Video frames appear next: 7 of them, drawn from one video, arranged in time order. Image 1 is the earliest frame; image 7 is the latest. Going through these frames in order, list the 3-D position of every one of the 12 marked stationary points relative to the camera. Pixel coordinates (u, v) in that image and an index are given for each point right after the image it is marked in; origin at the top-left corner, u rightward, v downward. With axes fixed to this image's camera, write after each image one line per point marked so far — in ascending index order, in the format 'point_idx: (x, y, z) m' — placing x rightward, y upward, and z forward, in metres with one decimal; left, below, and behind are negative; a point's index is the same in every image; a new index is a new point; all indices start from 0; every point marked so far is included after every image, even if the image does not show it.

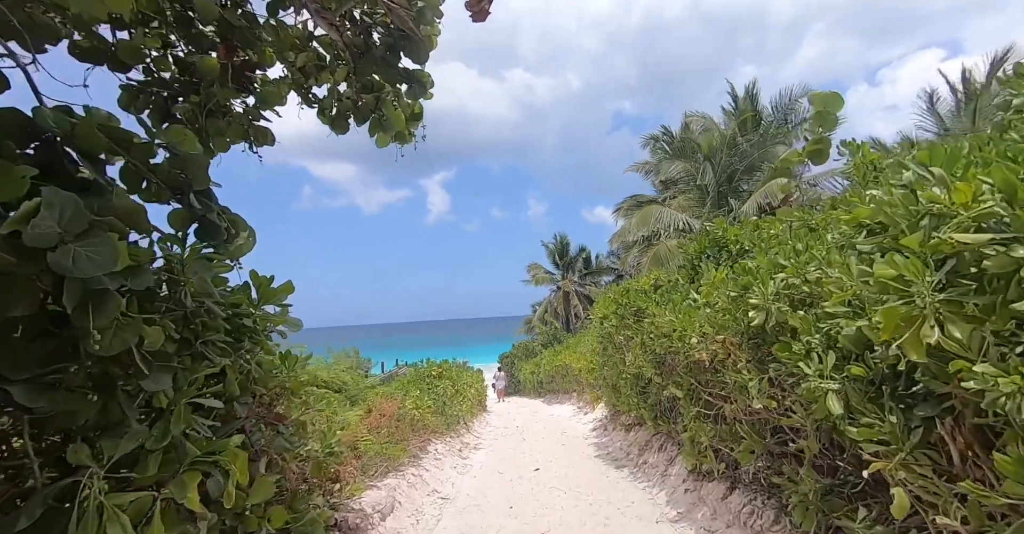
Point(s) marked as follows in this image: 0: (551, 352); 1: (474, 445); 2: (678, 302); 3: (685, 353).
0: (+1.5, -3.2, +19.8) m
1: (-0.8, -3.4, +10.0) m
2: (+1.6, -0.3, +5.3) m
3: (+1.5, -0.8, +4.7) m
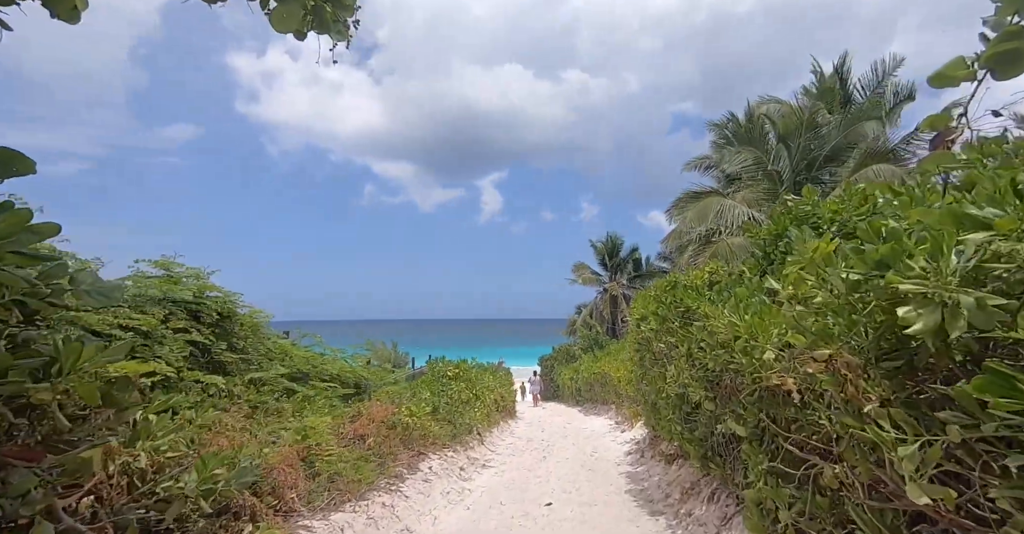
0: (+2.7, -3.1, +18.2) m
1: (-0.5, -3.2, +8.6) m
2: (+1.6, -0.2, +3.7) m
3: (+1.4, -0.6, +3.1) m
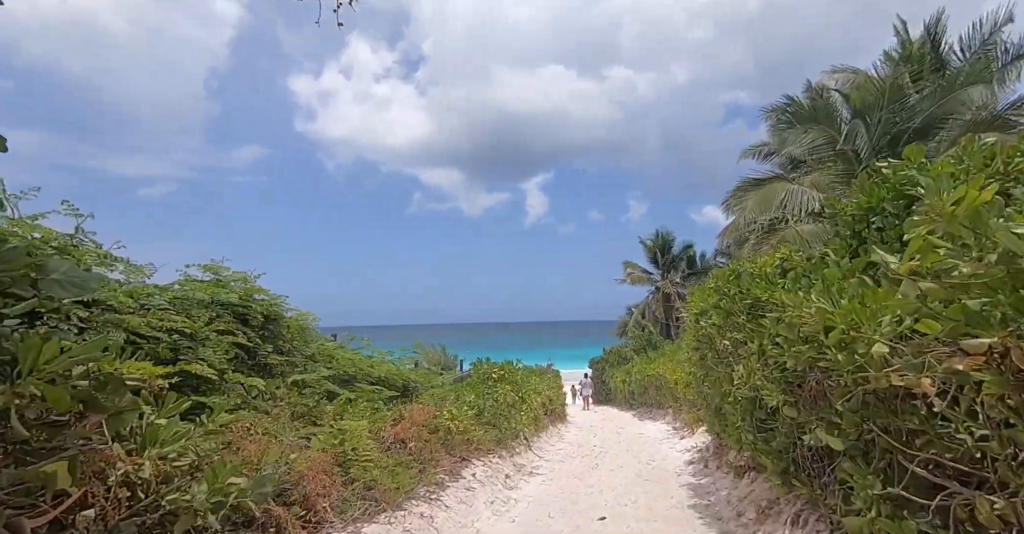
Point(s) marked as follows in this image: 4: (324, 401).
0: (+4.3, -3.0, +17.4) m
1: (+0.3, -3.1, +8.1) m
2: (+1.9, -0.1, +3.1) m
3: (+1.6, -0.5, +2.5) m
4: (-2.6, -1.8, +7.4) m
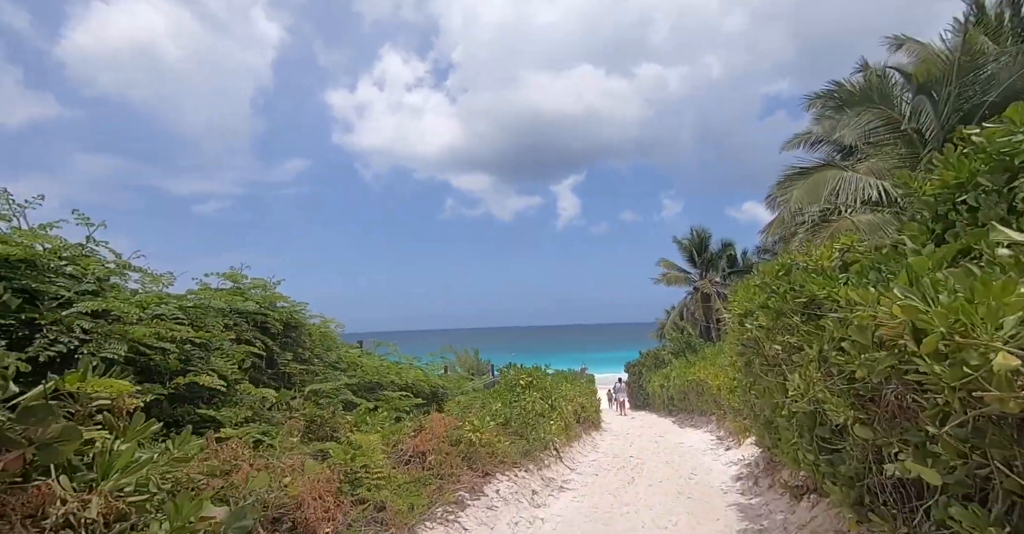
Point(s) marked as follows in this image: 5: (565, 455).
0: (+5.3, -3.0, +16.6) m
1: (+0.7, -3.1, +7.6) m
2: (+1.9, 0.0, +2.5) m
3: (+1.6, -0.5, +1.9) m
4: (-2.3, -1.9, +7.0) m
5: (+0.9, -3.3, +9.4) m
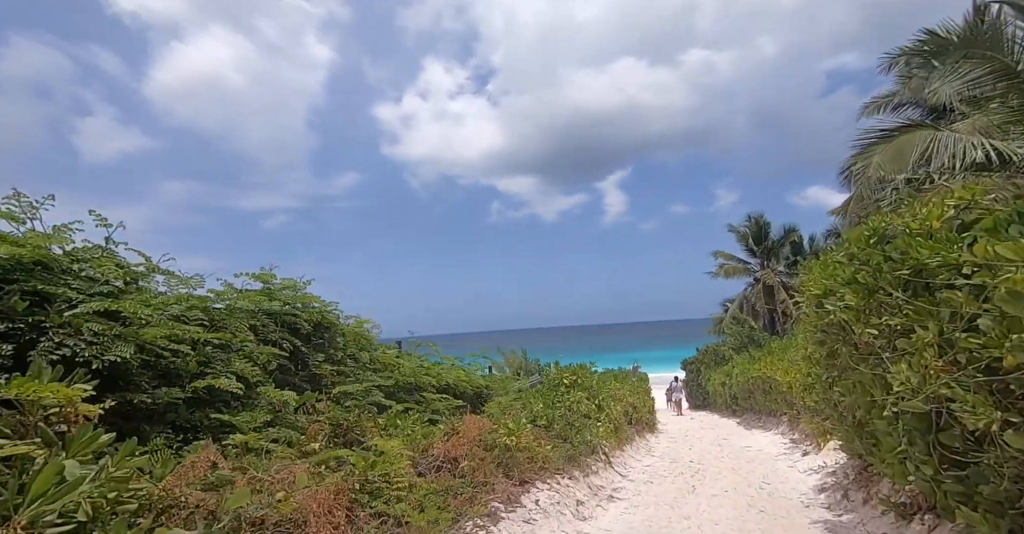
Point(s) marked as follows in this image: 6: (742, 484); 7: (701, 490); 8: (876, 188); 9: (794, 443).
0: (+6.7, -2.7, +15.4) m
1: (+1.3, -3.0, +6.8) m
2: (+1.9, +0.2, +1.7) m
3: (+1.6, -0.2, +1.1) m
4: (-1.7, -1.8, +6.6) m
5: (+1.7, -3.1, +8.6) m
6: (+3.2, -3.0, +7.4) m
7: (+2.5, -3.0, +7.1) m
8: (+7.0, +1.5, +10.2) m
9: (+5.0, -3.1, +9.5) m
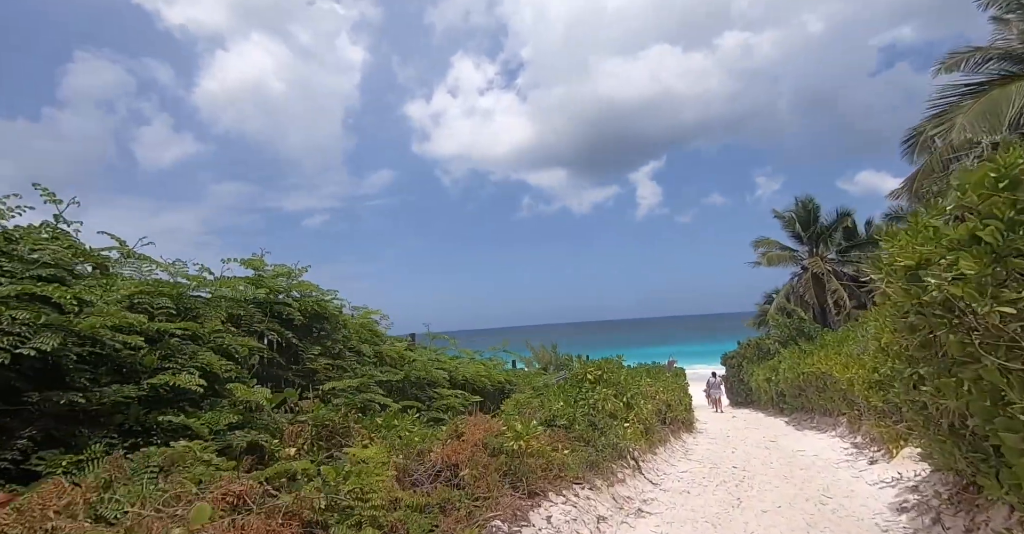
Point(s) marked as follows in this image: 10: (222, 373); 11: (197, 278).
0: (+7.4, -2.3, +14.0) m
1: (+1.5, -2.7, +5.9) m
2: (+1.7, +0.4, +0.7) m
3: (+1.4, 0.0, +0.1) m
4: (-1.6, -1.6, +5.8) m
5: (+2.0, -2.8, +7.6) m
6: (+3.4, -2.7, +6.3) m
7: (+2.7, -2.7, +6.1) m
8: (+7.3, +1.9, +8.8) m
9: (+5.3, -2.8, +8.3) m
10: (-2.8, -1.0, +5.1) m
11: (-3.6, -0.1, +6.1) m
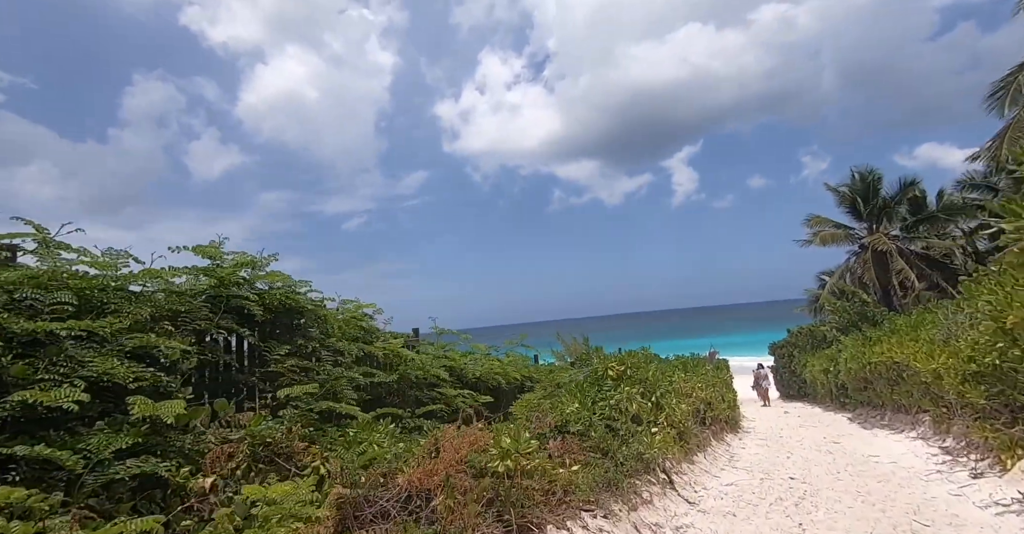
0: (+7.9, -1.7, +12.3) m
1: (+1.4, -2.4, +4.6) m
2: (+1.2, +0.6, -0.7) m
3: (+0.8, +0.2, -1.1) m
4: (-1.7, -1.4, +4.7) m
5: (+2.1, -2.5, +6.3) m
6: (+3.4, -2.4, +4.9) m
7: (+2.7, -2.4, +4.7) m
8: (+7.3, +2.4, +7.1) m
9: (+5.4, -2.3, +6.7) m
10: (-2.9, -0.9, +4.1) m
11: (-3.7, 0.0, +5.2) m
